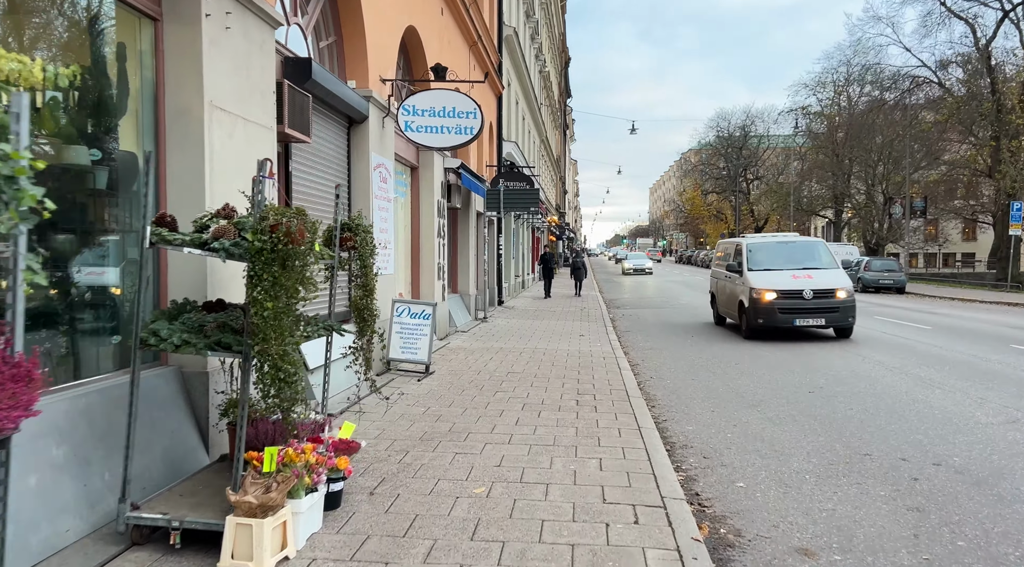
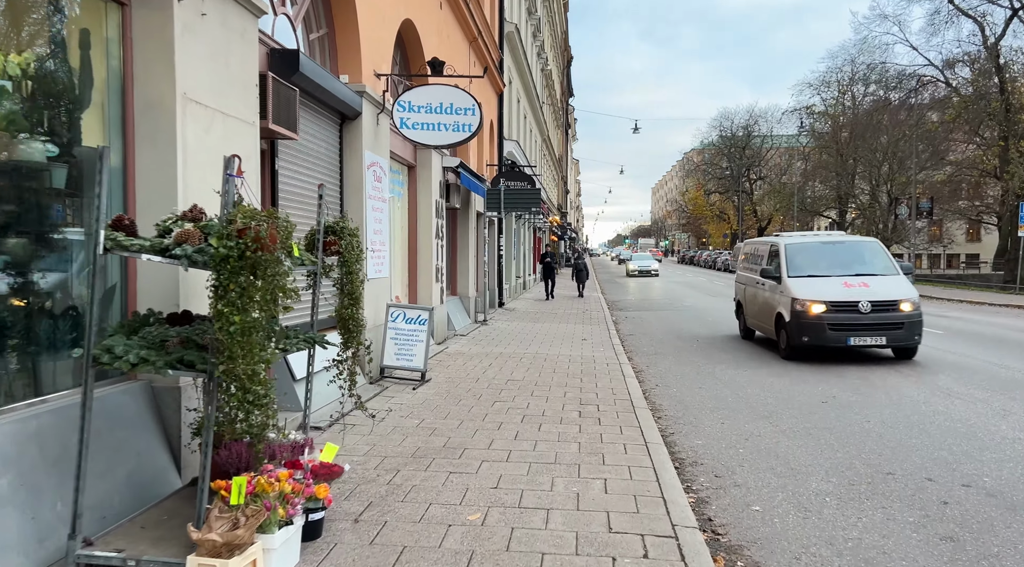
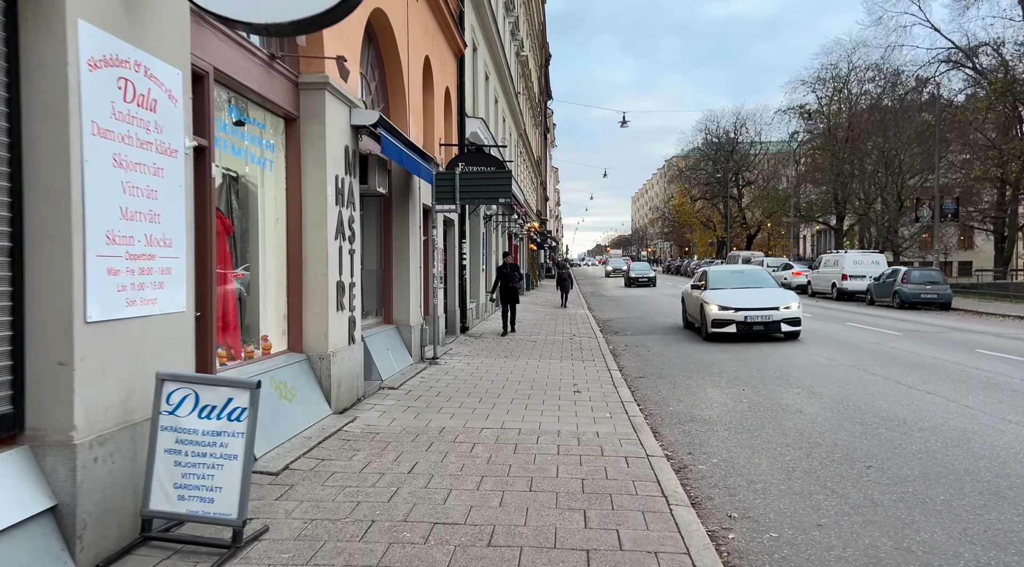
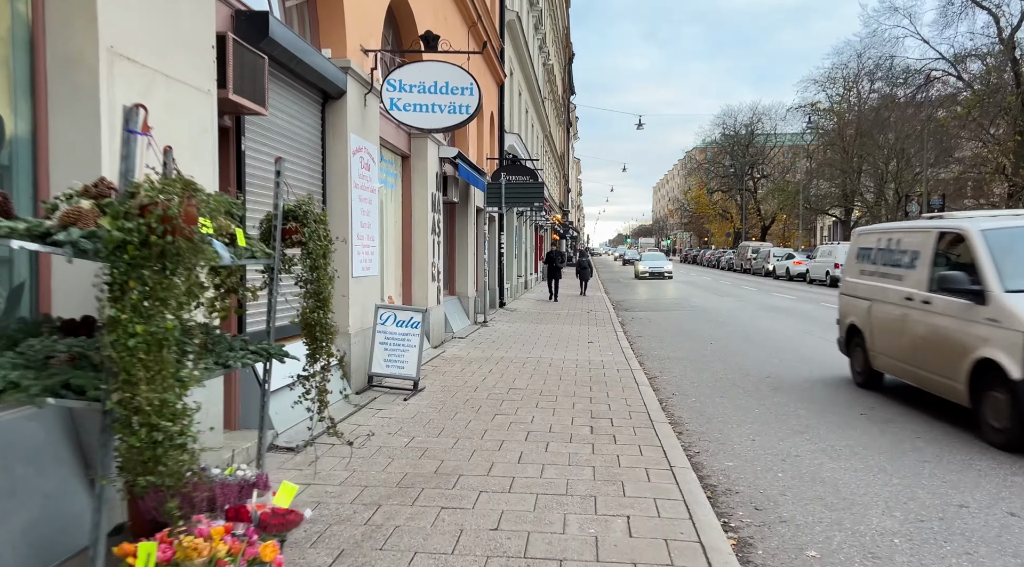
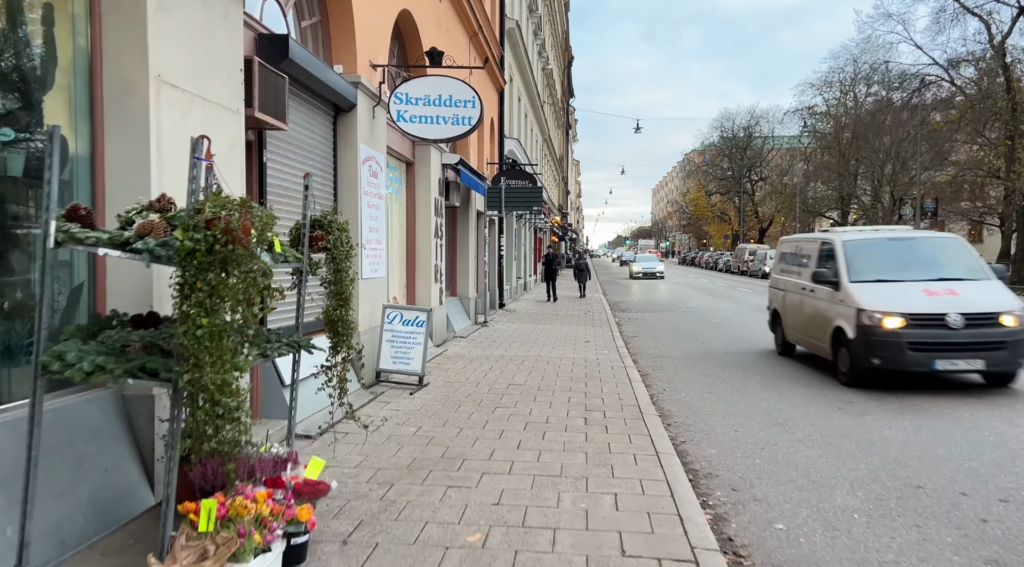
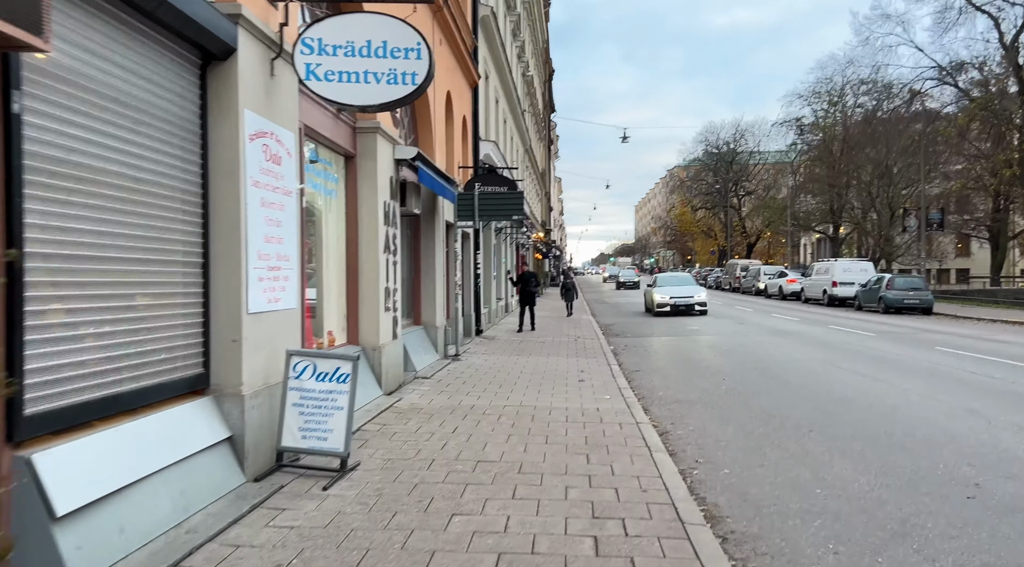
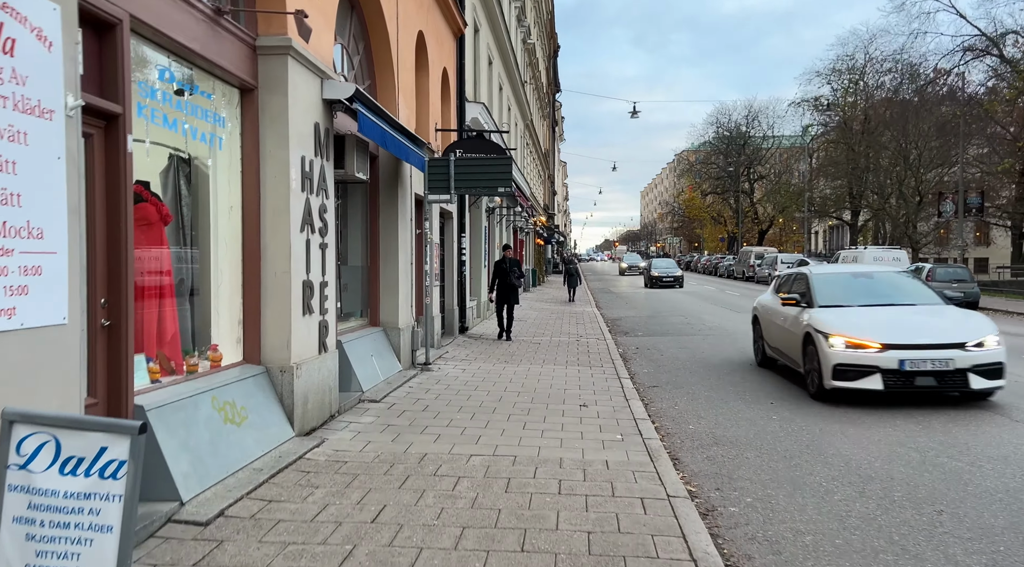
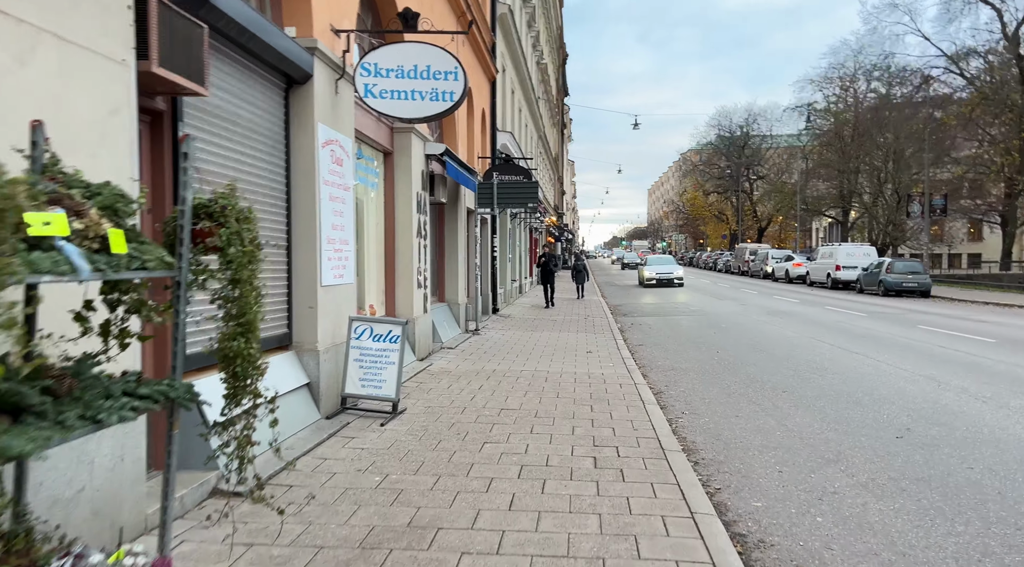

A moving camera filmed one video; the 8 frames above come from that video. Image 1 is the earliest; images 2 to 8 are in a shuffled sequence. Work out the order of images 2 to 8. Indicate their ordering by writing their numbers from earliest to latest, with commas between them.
2, 5, 4, 8, 6, 3, 7
